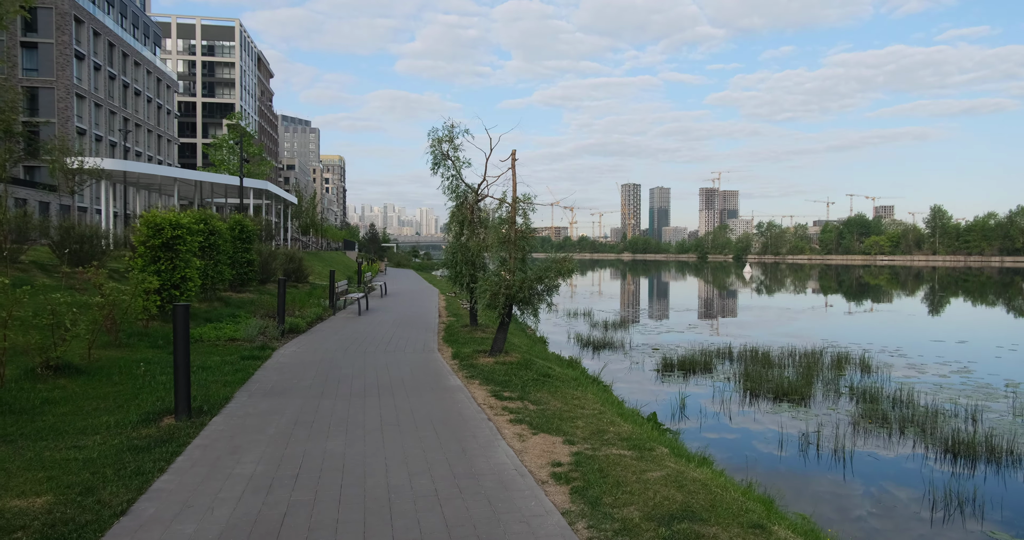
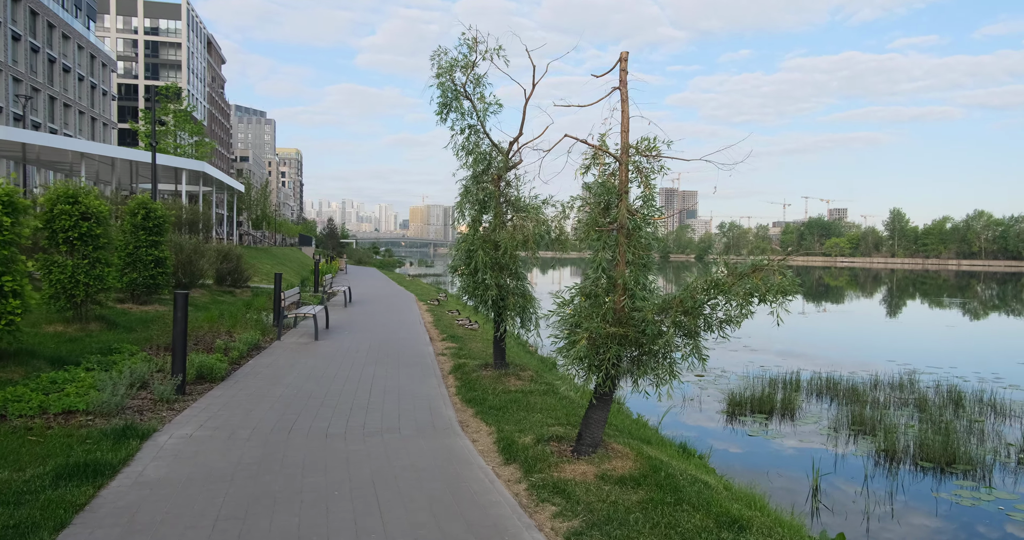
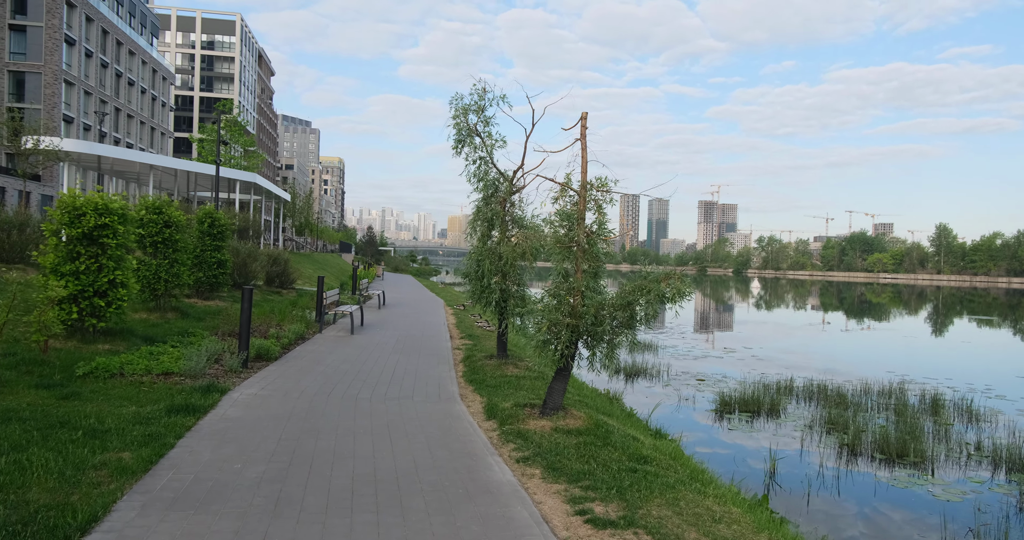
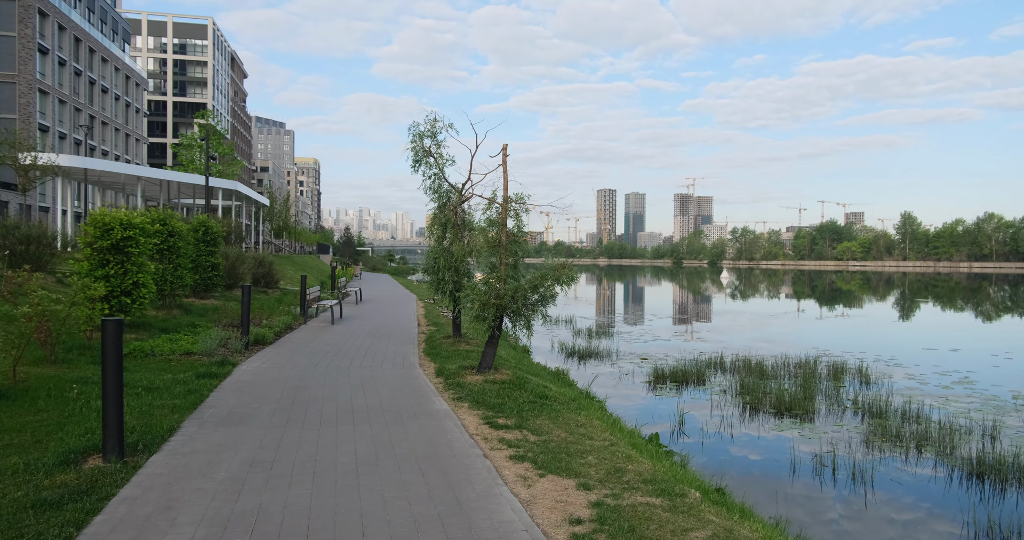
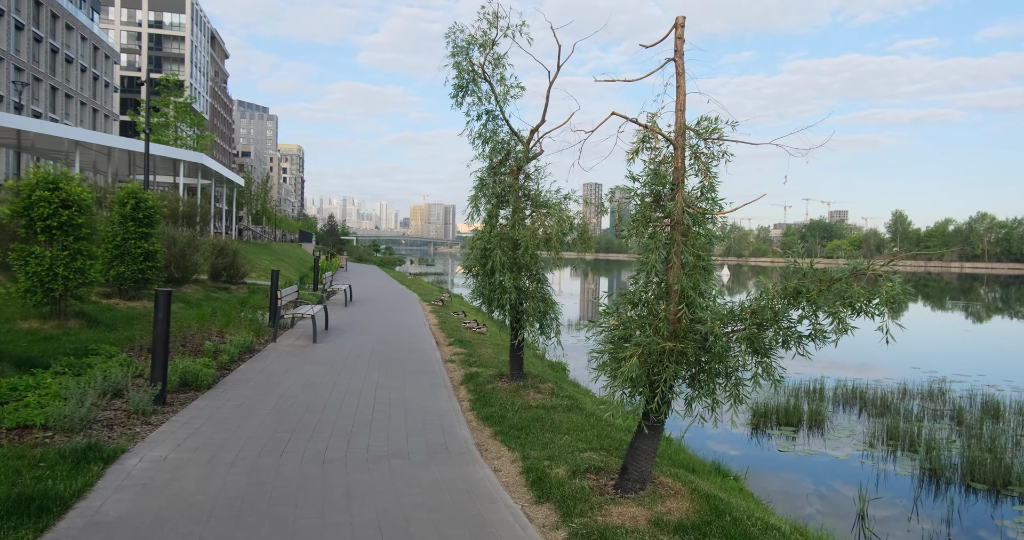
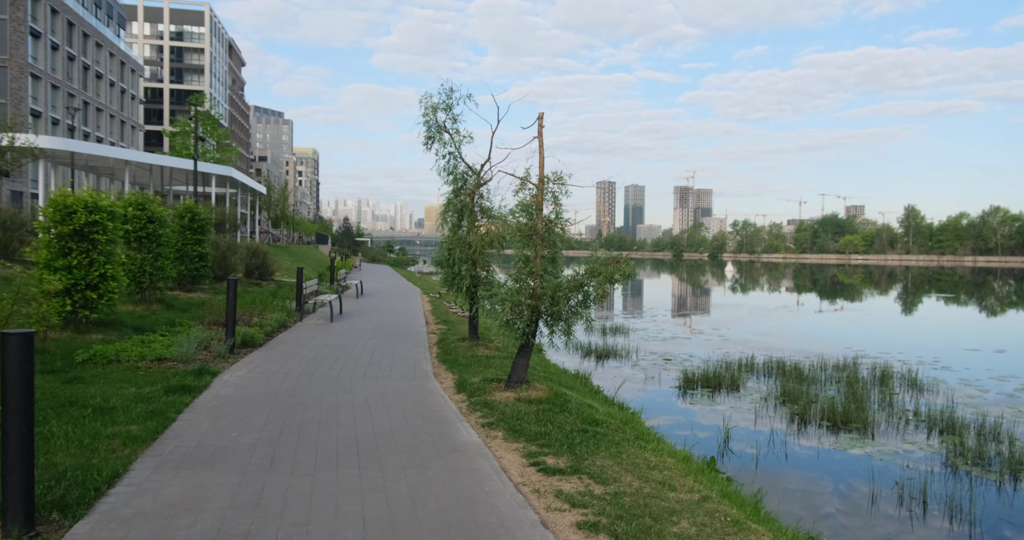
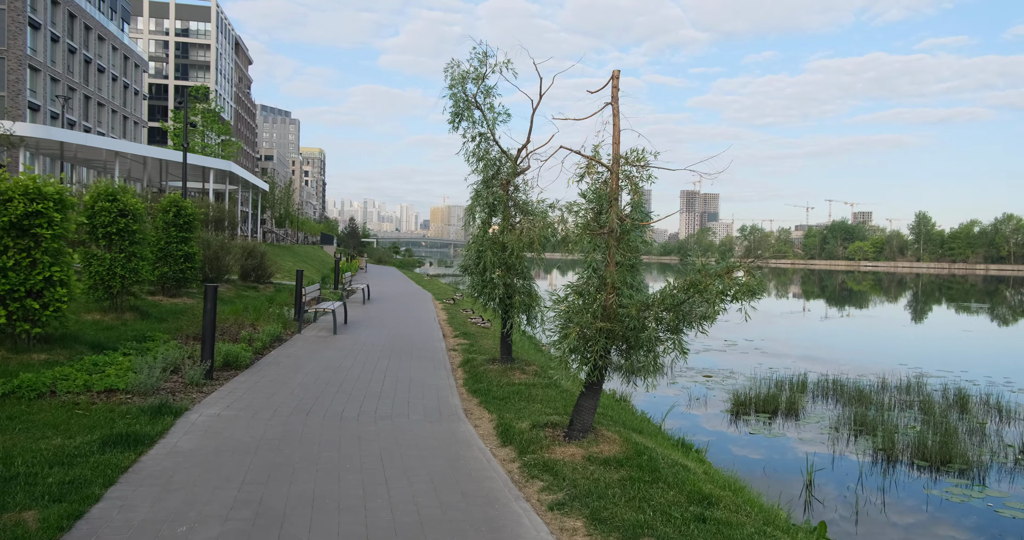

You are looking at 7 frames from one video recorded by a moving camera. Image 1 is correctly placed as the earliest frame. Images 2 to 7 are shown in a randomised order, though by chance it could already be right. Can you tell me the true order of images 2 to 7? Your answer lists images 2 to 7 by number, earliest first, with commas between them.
4, 6, 3, 7, 2, 5
